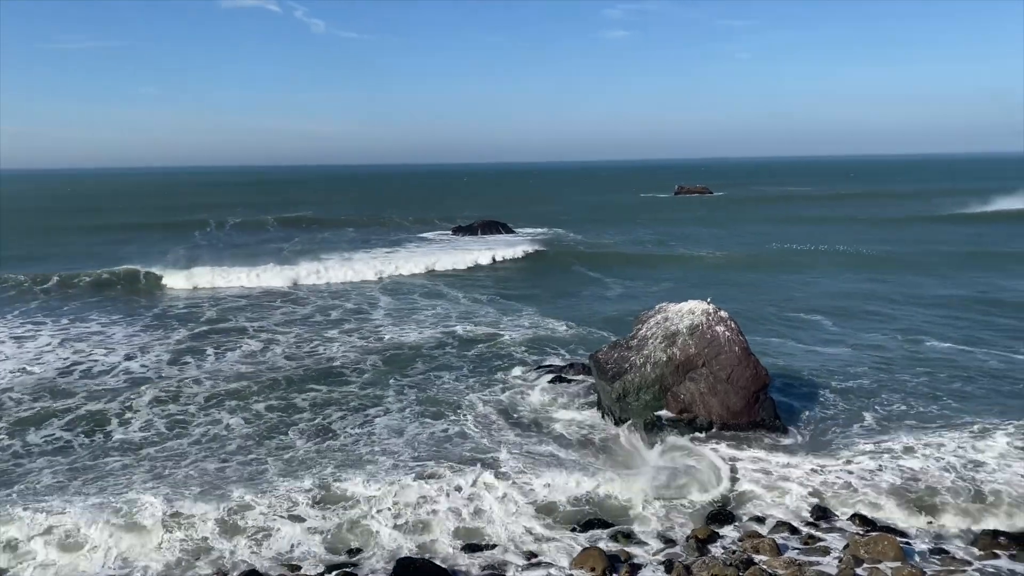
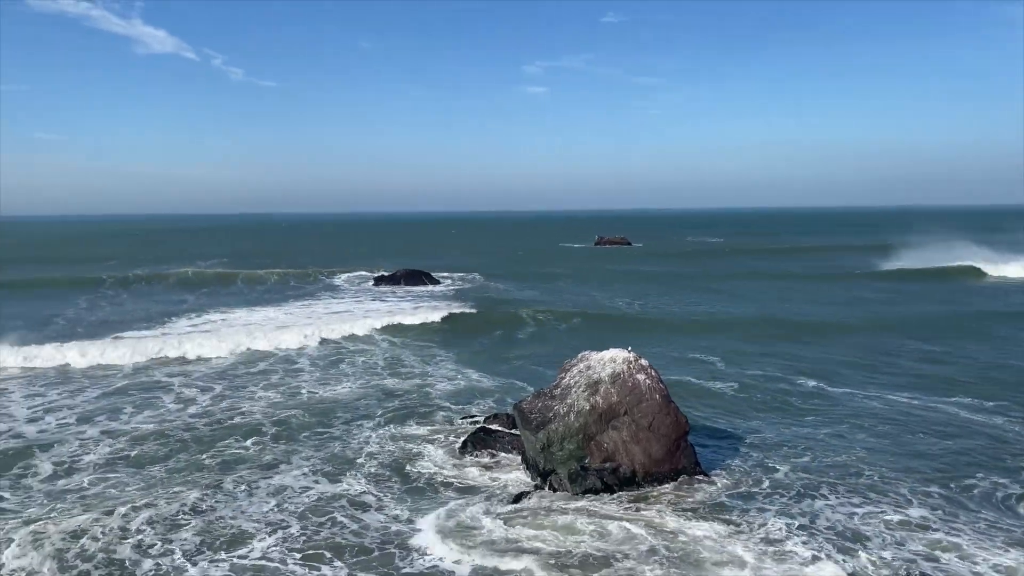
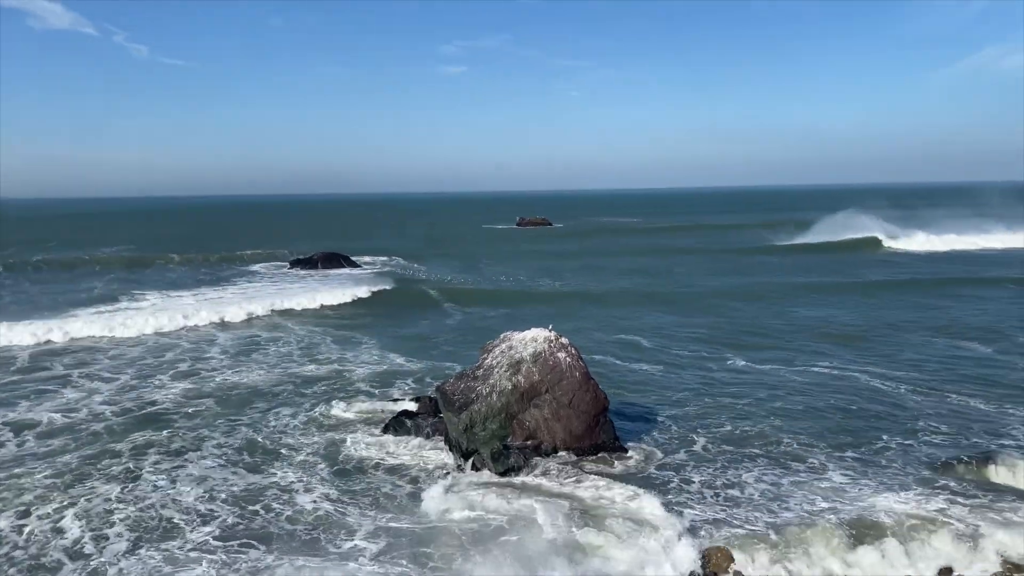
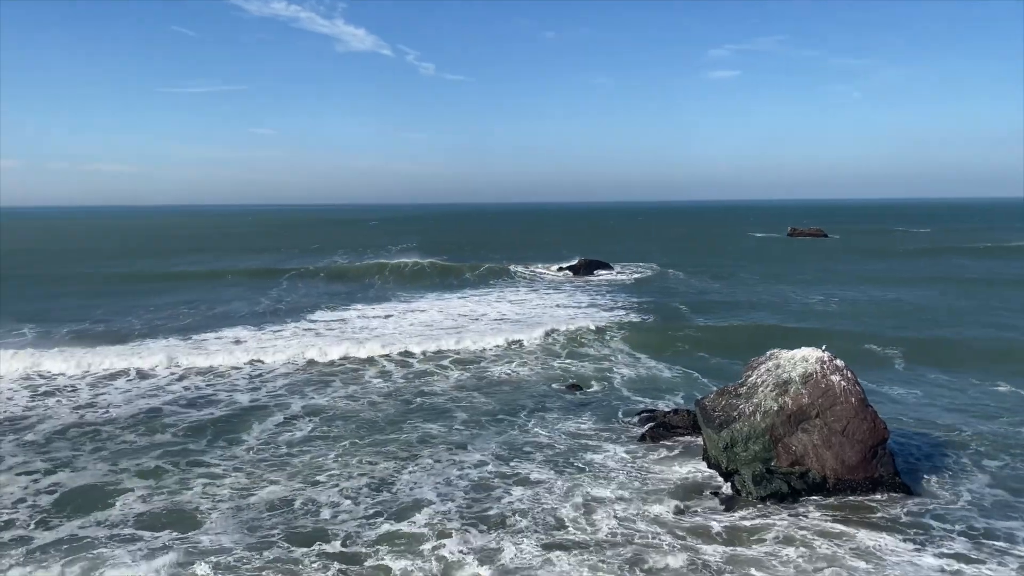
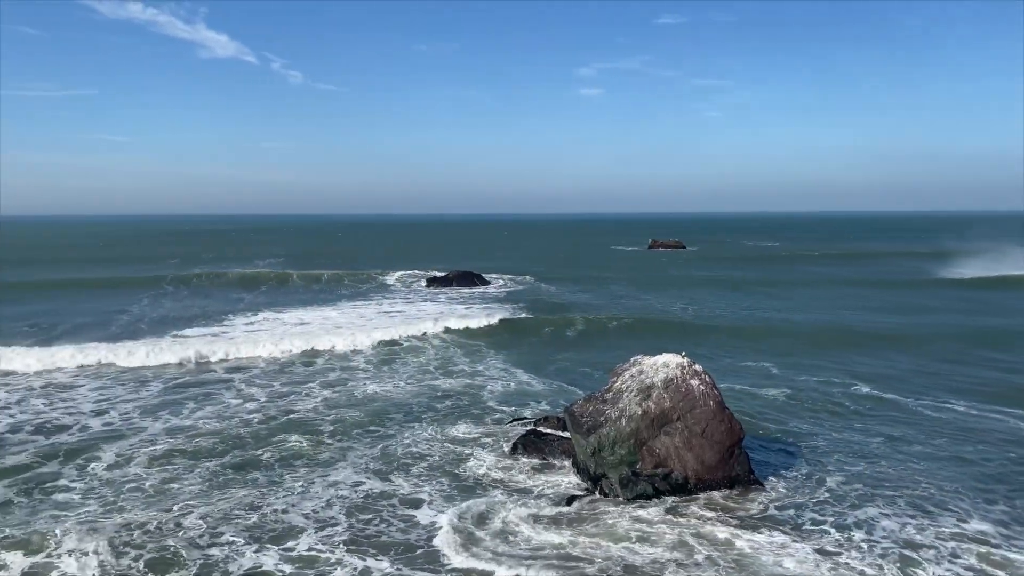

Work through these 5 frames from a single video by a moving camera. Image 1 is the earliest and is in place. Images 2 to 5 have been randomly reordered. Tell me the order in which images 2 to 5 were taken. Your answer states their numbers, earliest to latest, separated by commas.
3, 2, 5, 4
